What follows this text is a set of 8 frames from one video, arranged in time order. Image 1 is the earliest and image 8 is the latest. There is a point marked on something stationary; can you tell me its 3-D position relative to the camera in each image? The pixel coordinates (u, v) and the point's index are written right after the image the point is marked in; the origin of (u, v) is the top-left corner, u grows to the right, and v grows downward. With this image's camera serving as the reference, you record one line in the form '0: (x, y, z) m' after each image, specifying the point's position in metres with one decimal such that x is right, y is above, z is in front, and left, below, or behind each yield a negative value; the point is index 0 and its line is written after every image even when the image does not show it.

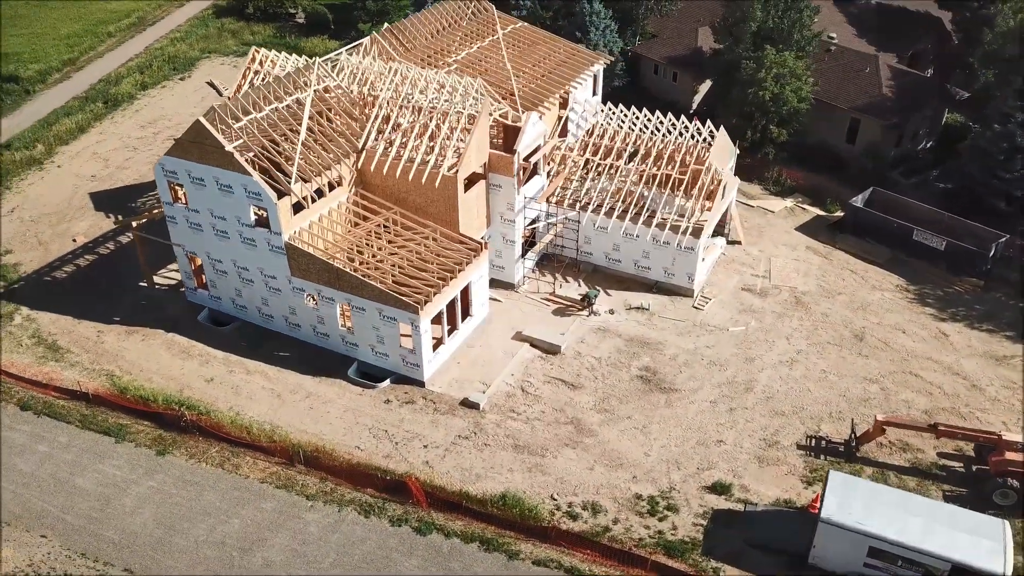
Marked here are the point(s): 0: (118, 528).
0: (-9.3, -5.7, +19.2) m
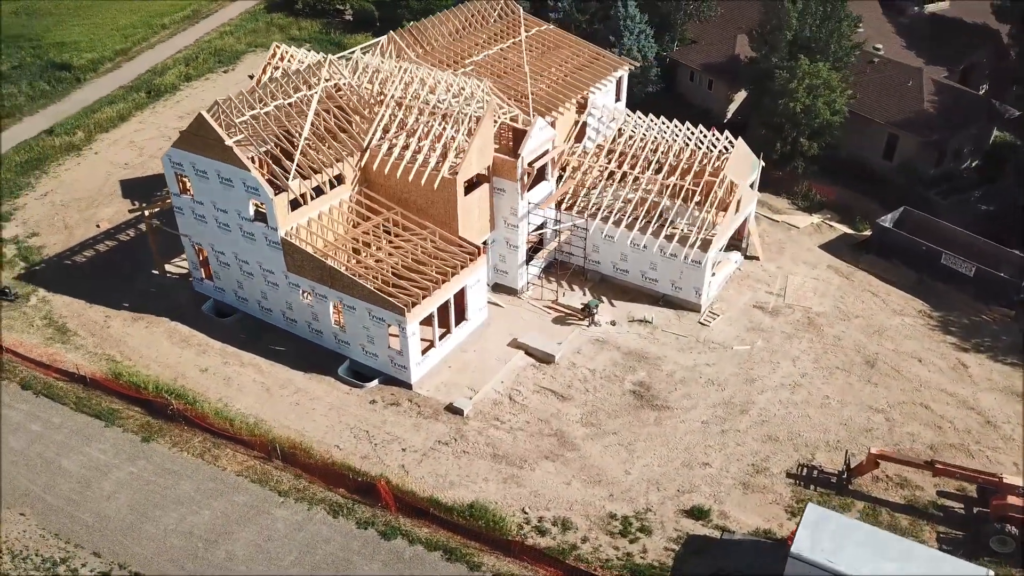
0: (-10.1, -5.4, +19.6) m
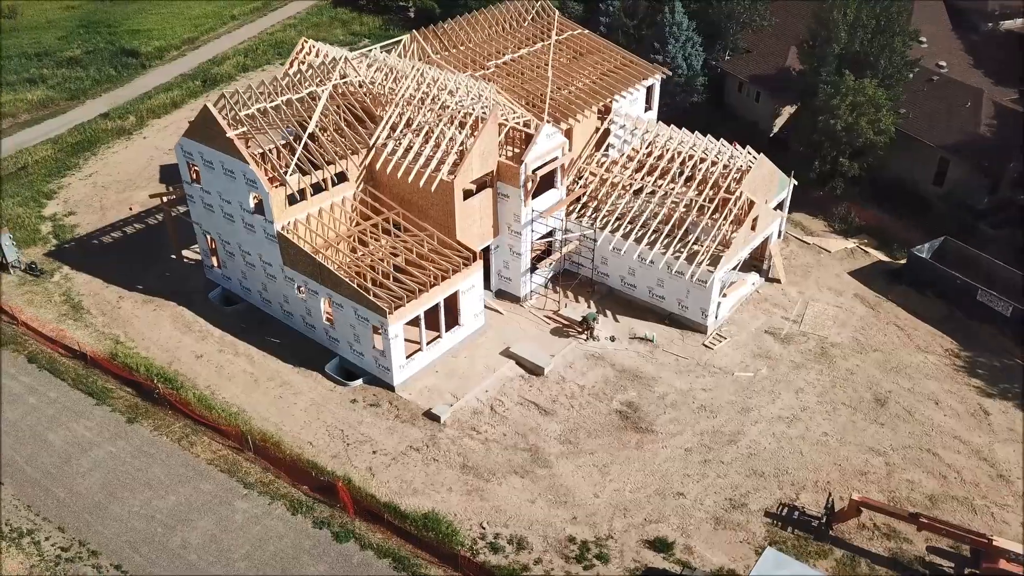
0: (-11.1, -4.9, +20.2) m
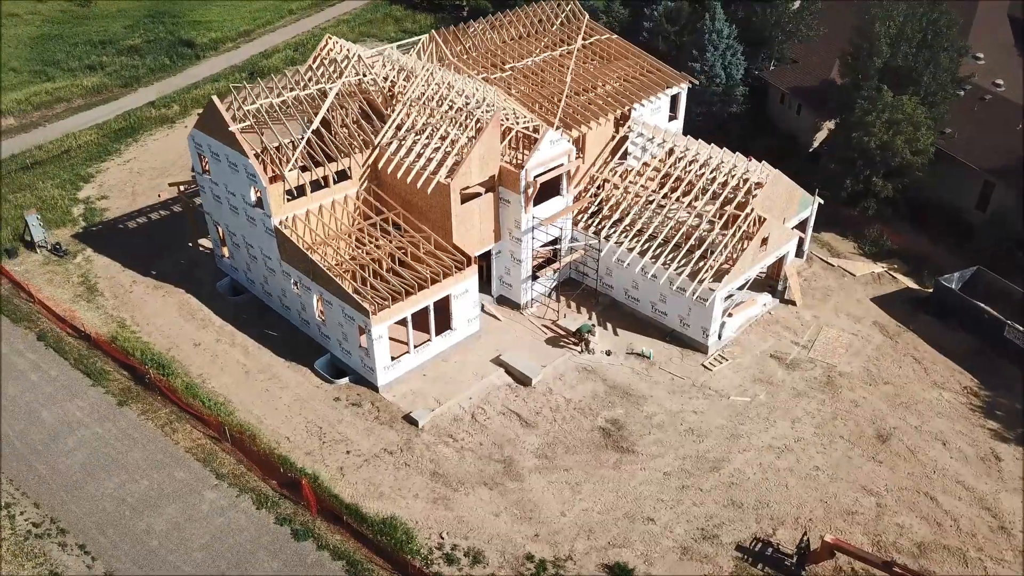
0: (-11.8, -4.5, +20.8) m
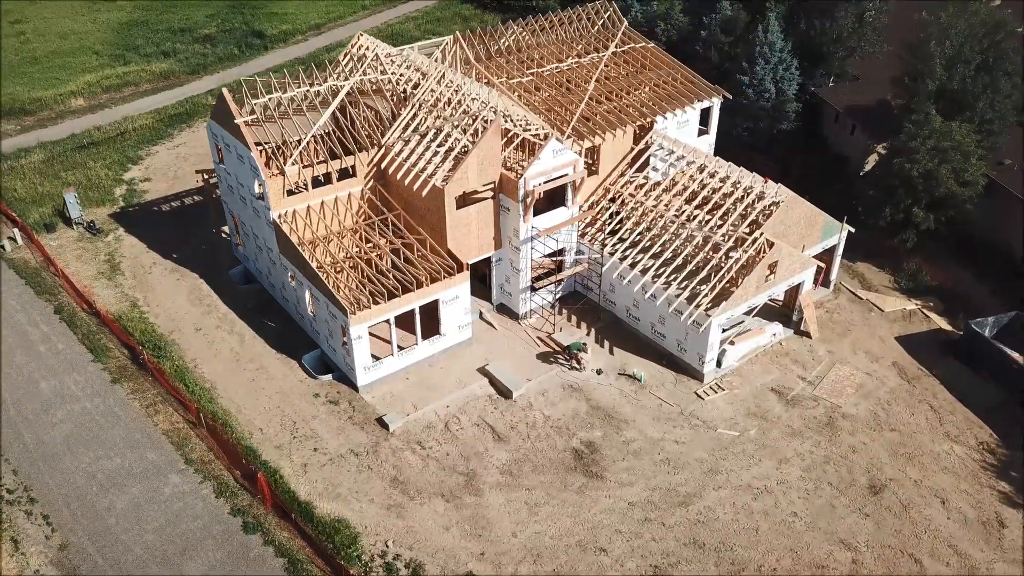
0: (-12.7, -3.9, +21.8) m
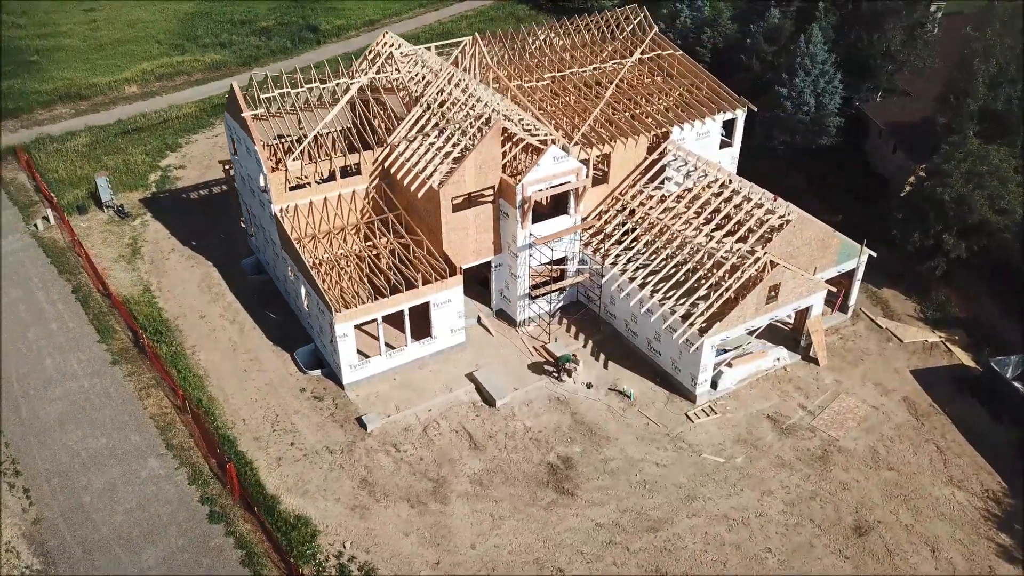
0: (-13.3, -3.3, +22.6) m
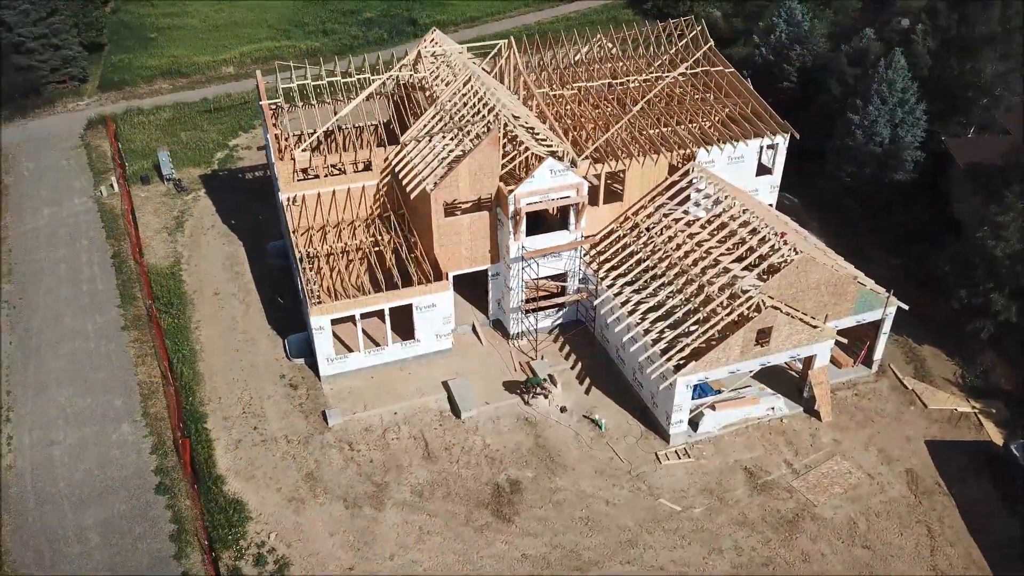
0: (-14.0, -2.2, +24.2) m
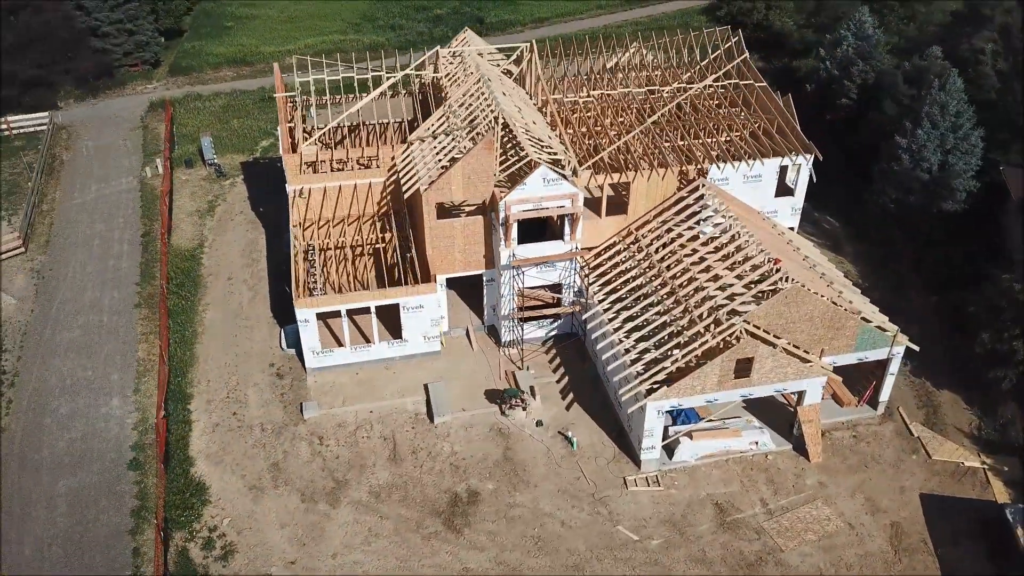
0: (-14.3, -1.4, +25.5) m
